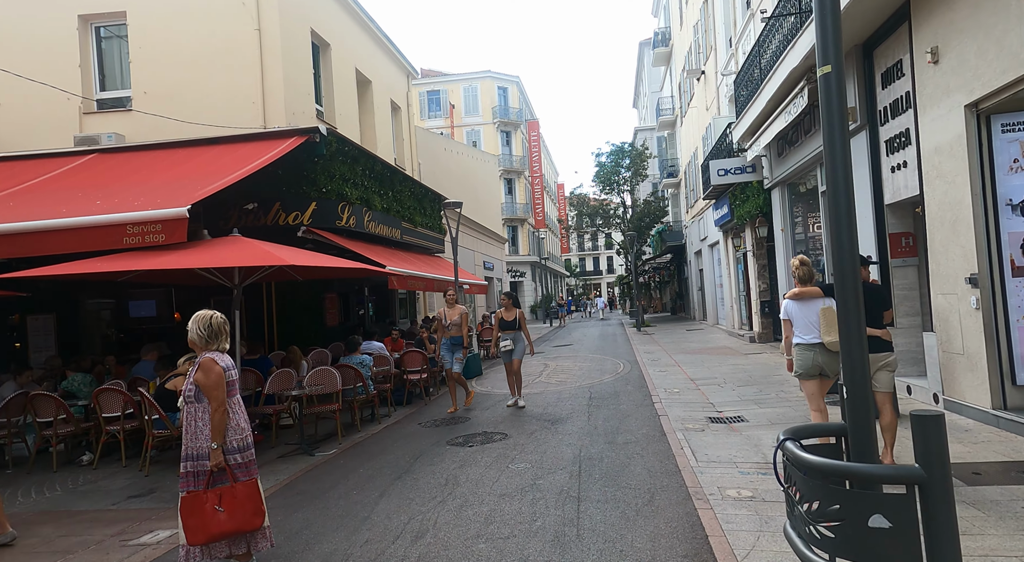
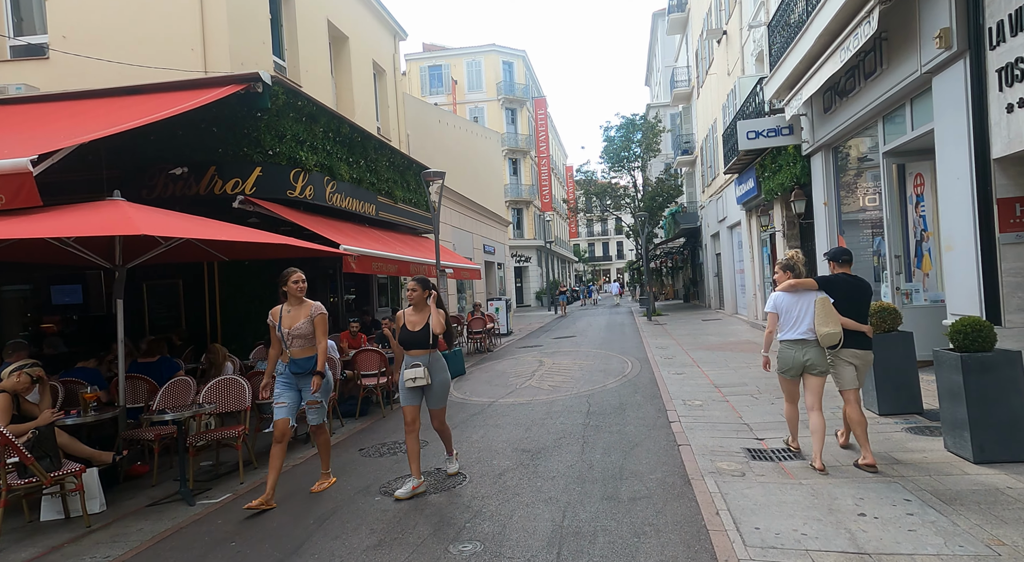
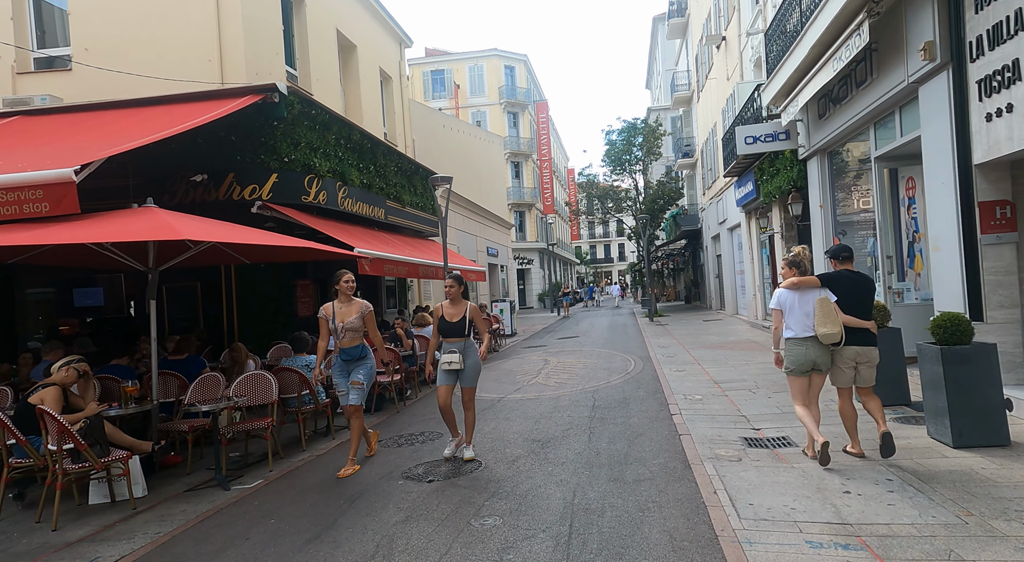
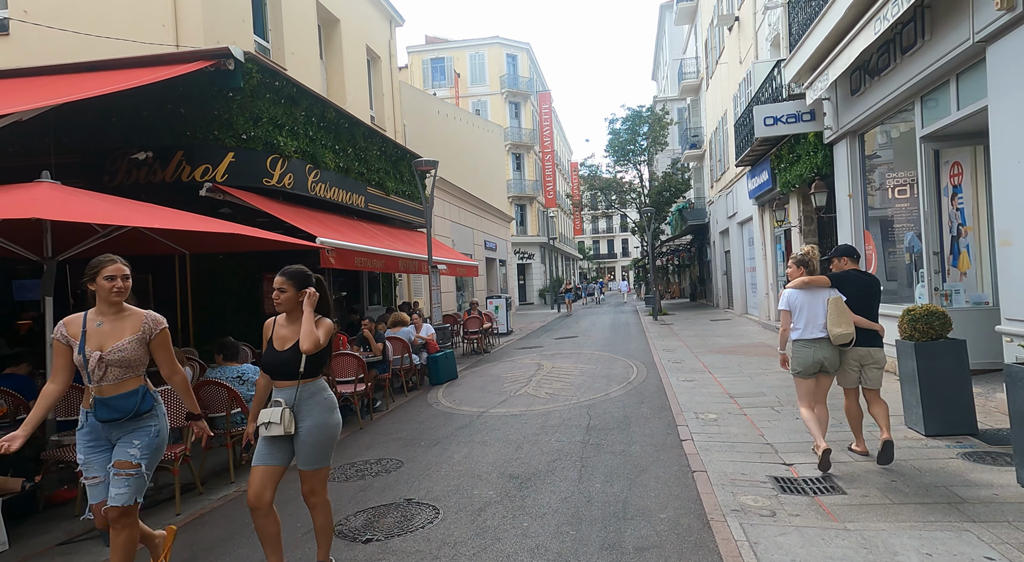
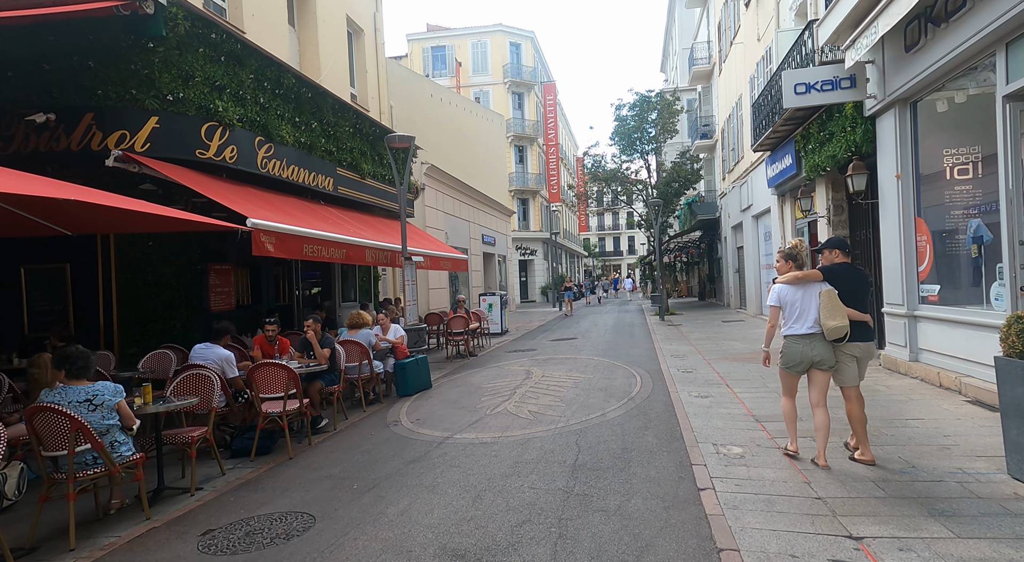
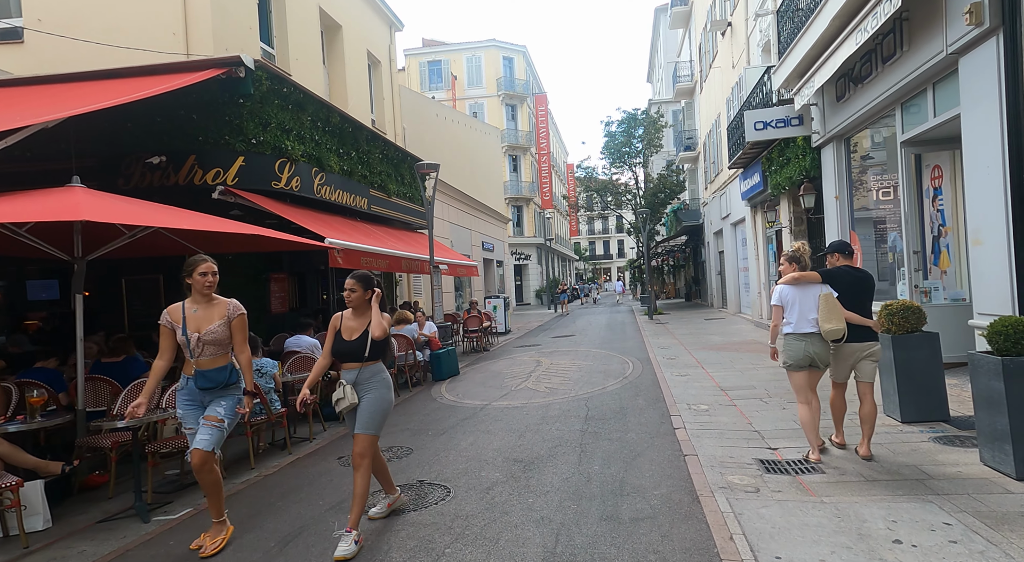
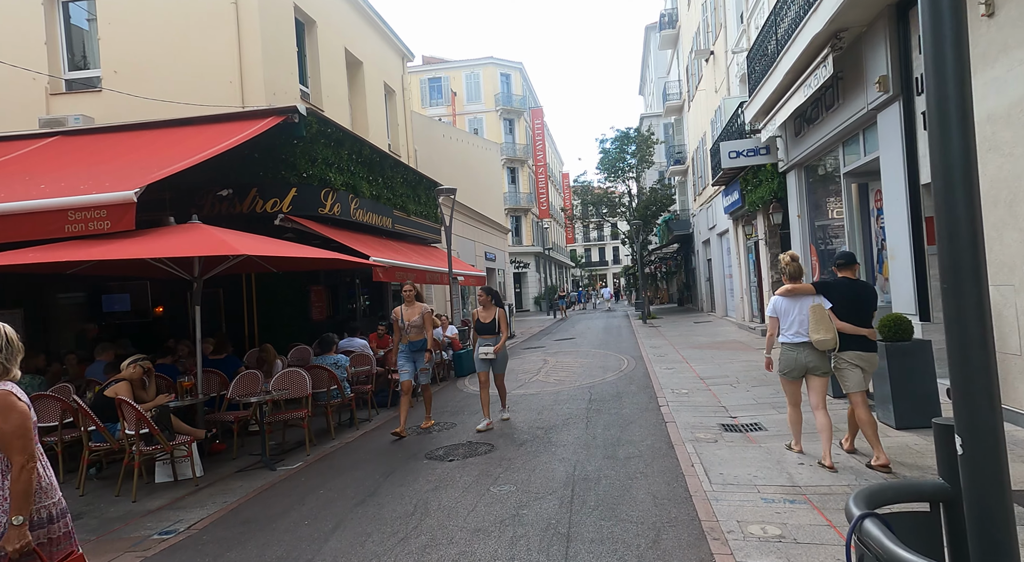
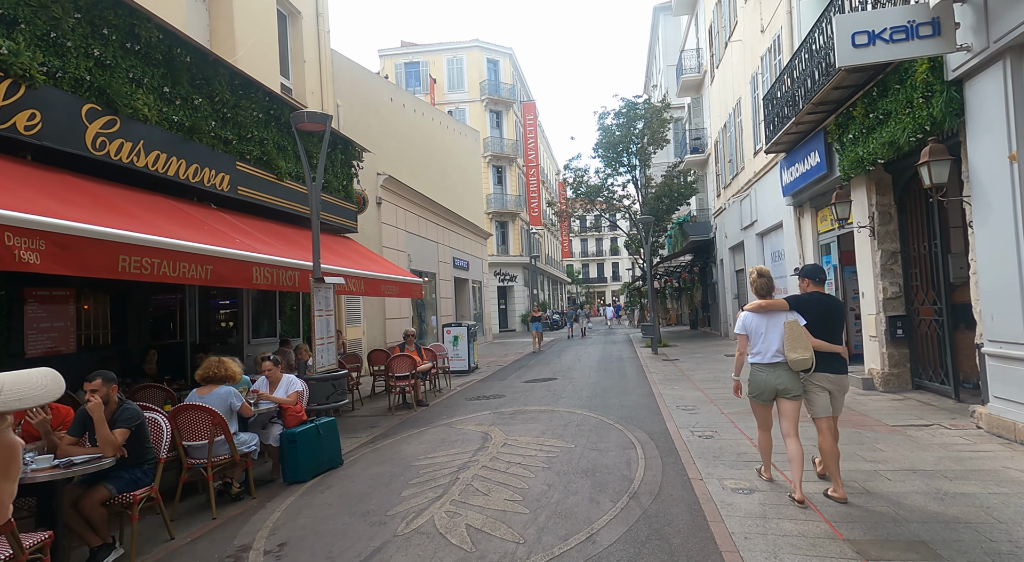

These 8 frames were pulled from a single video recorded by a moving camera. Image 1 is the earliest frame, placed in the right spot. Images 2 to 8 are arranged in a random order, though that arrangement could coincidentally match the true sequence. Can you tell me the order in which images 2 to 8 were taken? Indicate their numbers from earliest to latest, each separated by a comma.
7, 3, 2, 6, 4, 5, 8
